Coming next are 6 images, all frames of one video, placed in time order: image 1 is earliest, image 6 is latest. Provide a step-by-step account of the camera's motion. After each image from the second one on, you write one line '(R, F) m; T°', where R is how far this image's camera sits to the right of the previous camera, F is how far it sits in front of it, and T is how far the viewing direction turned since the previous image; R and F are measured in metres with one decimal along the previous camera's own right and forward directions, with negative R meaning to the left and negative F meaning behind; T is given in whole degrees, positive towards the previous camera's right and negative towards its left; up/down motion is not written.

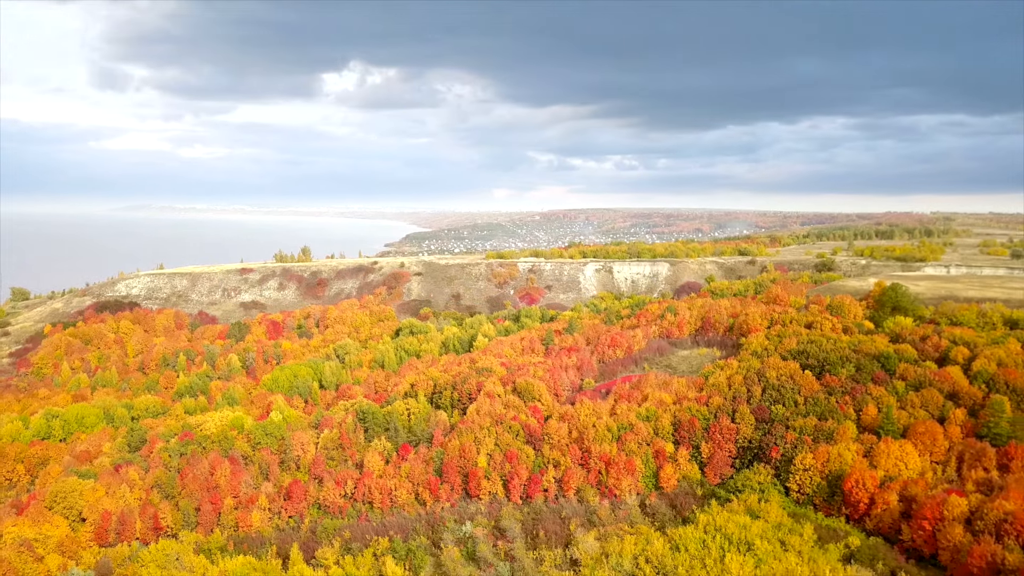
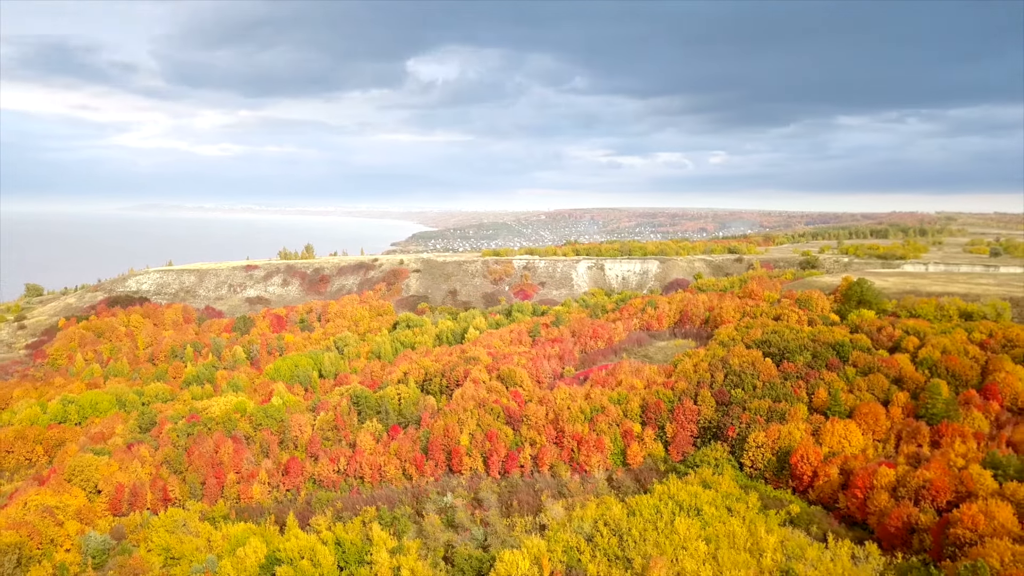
(+1.6, -2.4) m; -1°
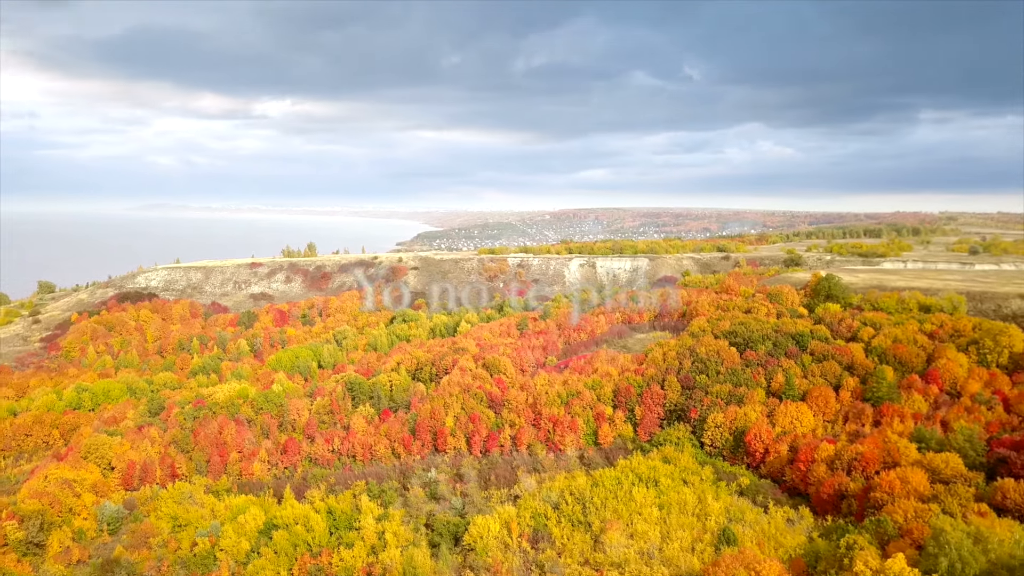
(+1.6, -2.5) m; -1°
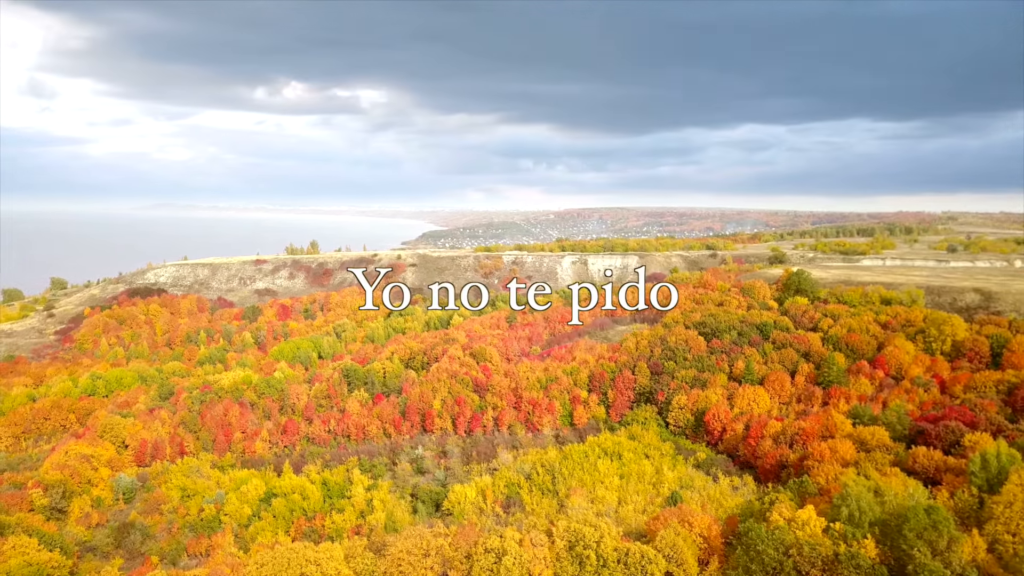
(+1.6, -2.7) m; -1°
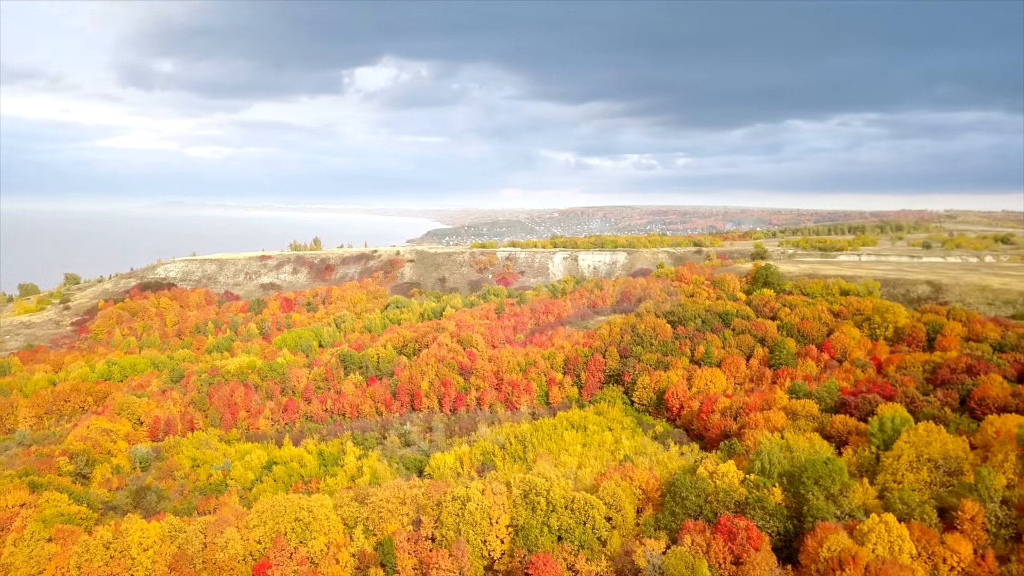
(+1.8, -3.2) m; -1°
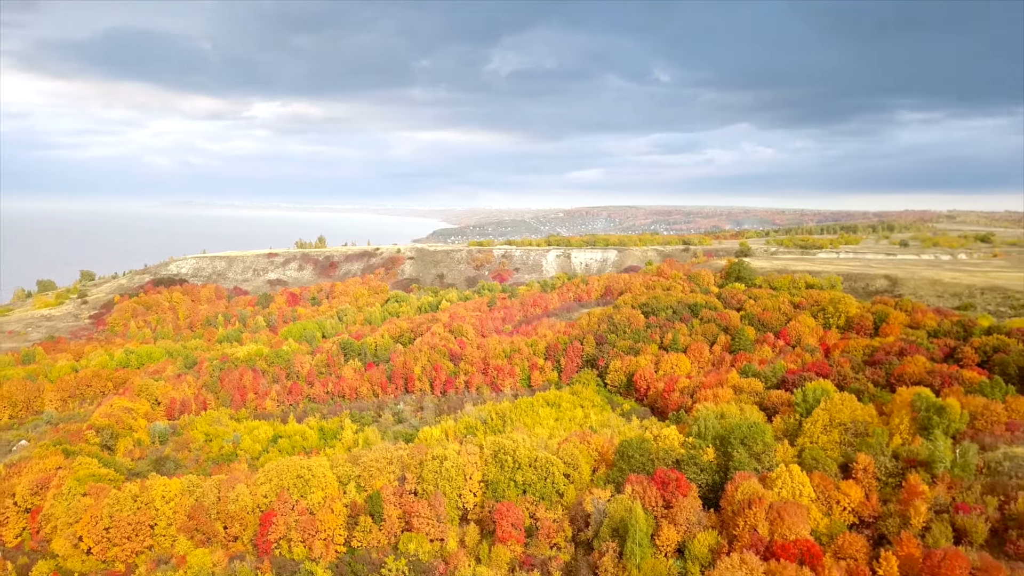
(+1.7, -3.5) m; -1°
